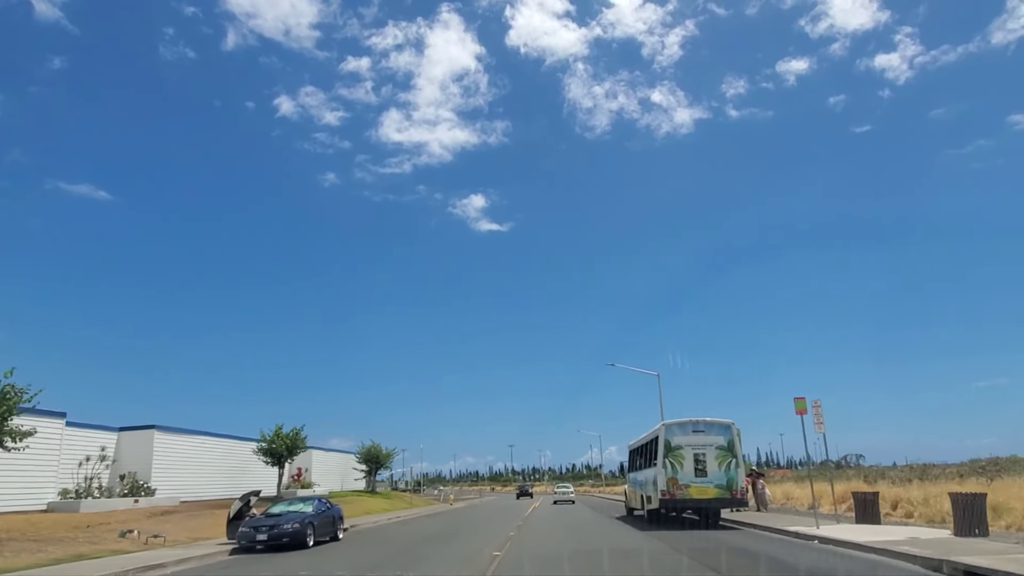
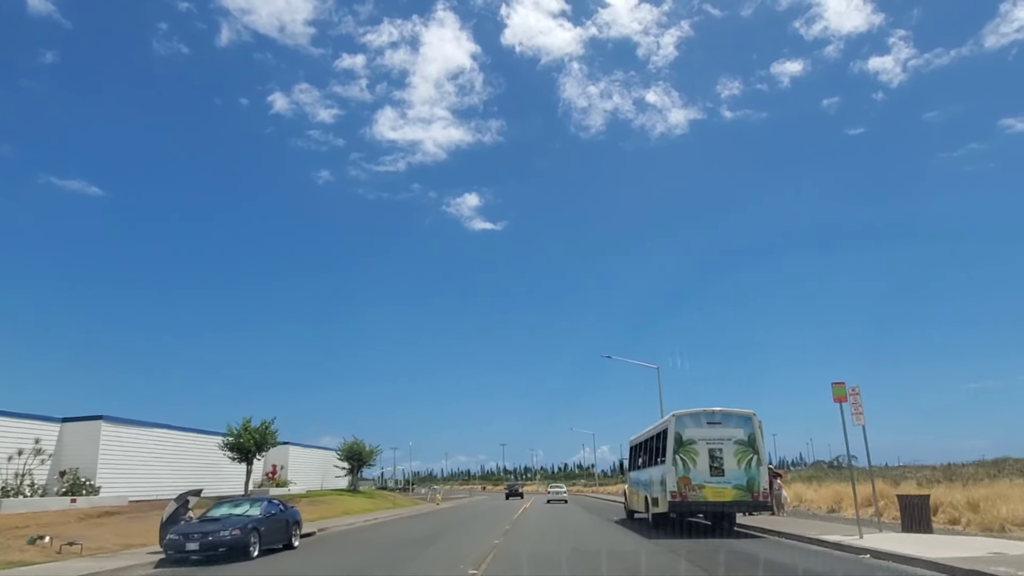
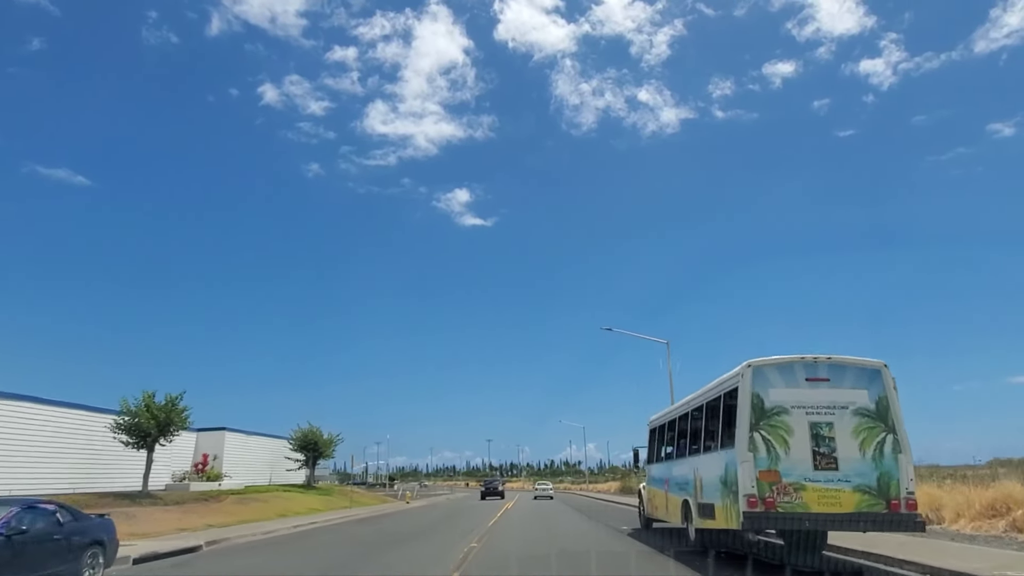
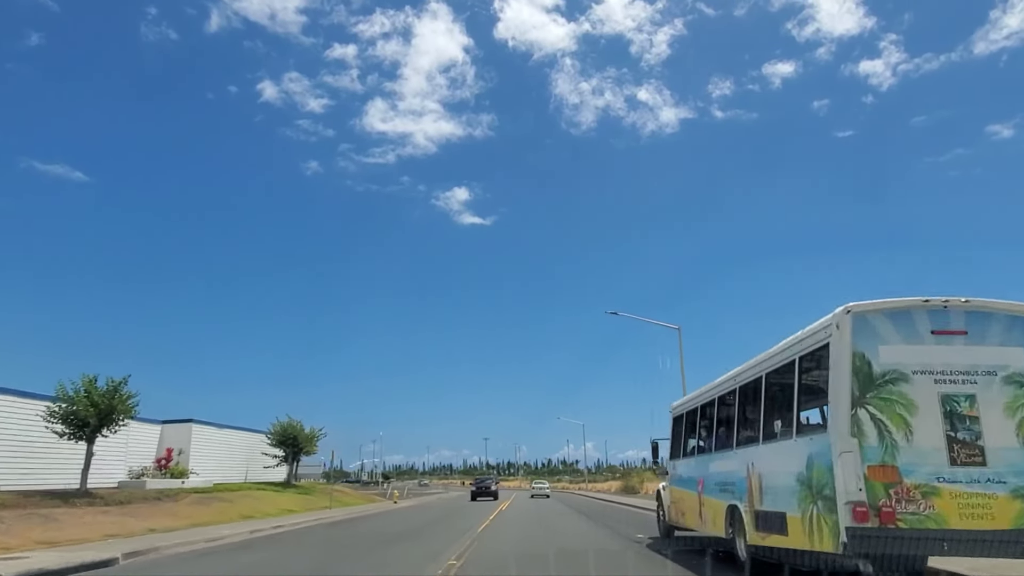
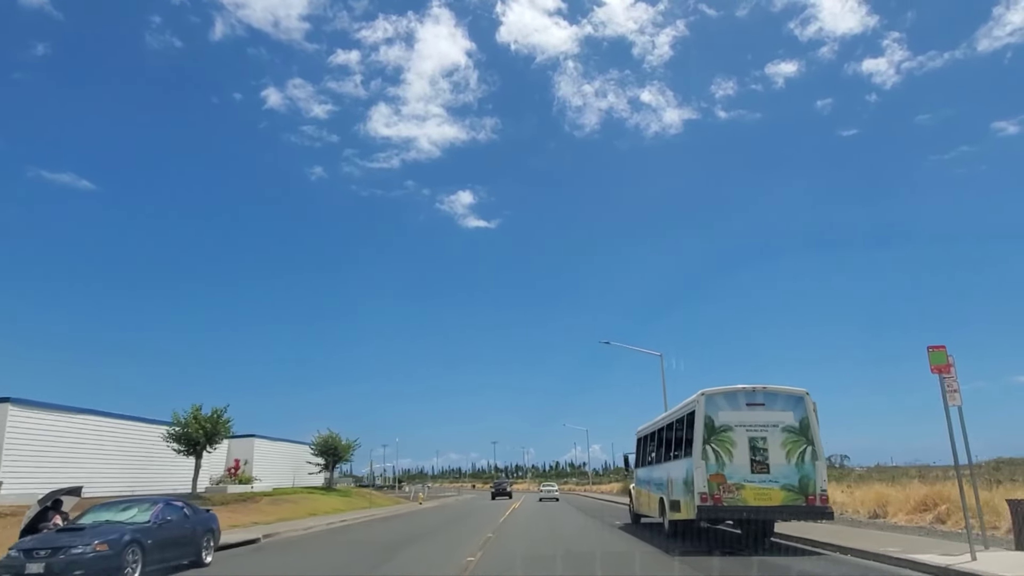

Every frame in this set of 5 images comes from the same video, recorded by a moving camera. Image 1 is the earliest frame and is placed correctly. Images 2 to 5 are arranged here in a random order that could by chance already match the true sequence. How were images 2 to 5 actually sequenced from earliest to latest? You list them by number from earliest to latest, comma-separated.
2, 5, 3, 4
